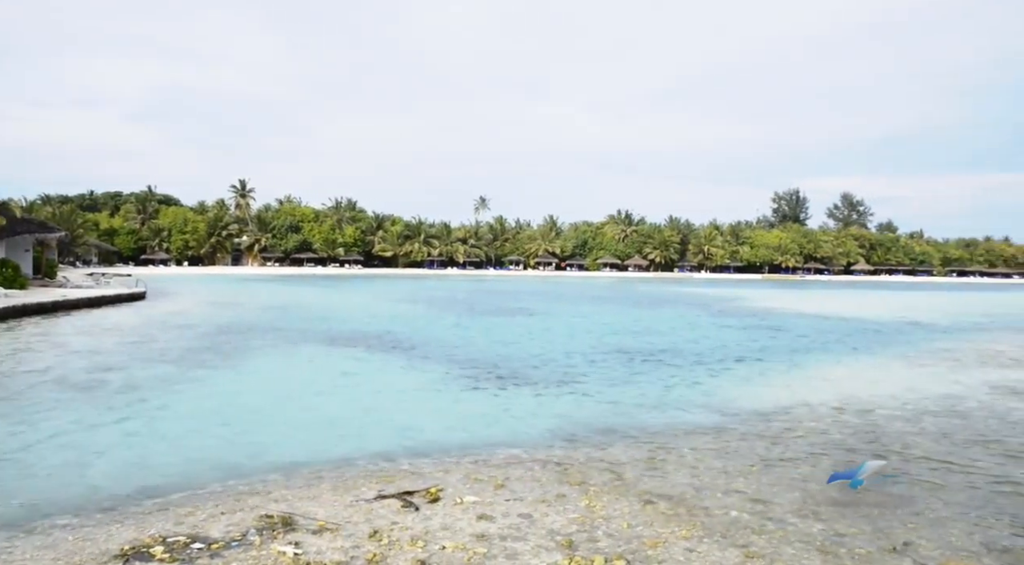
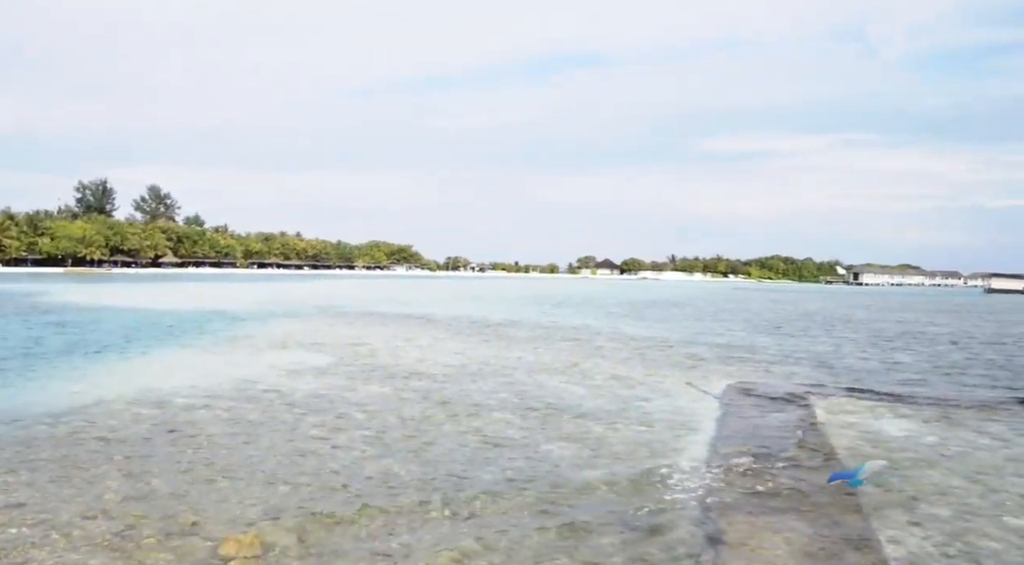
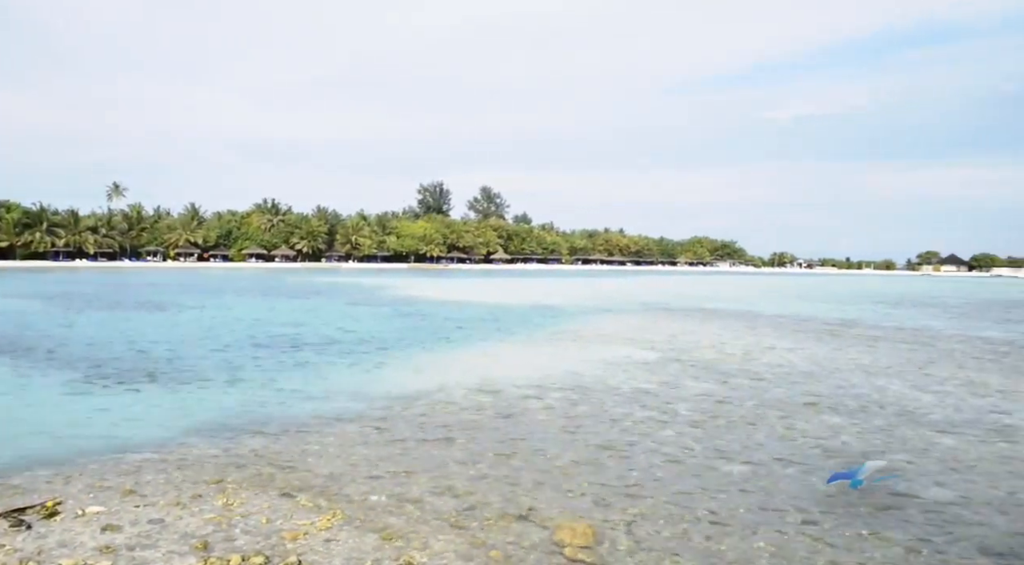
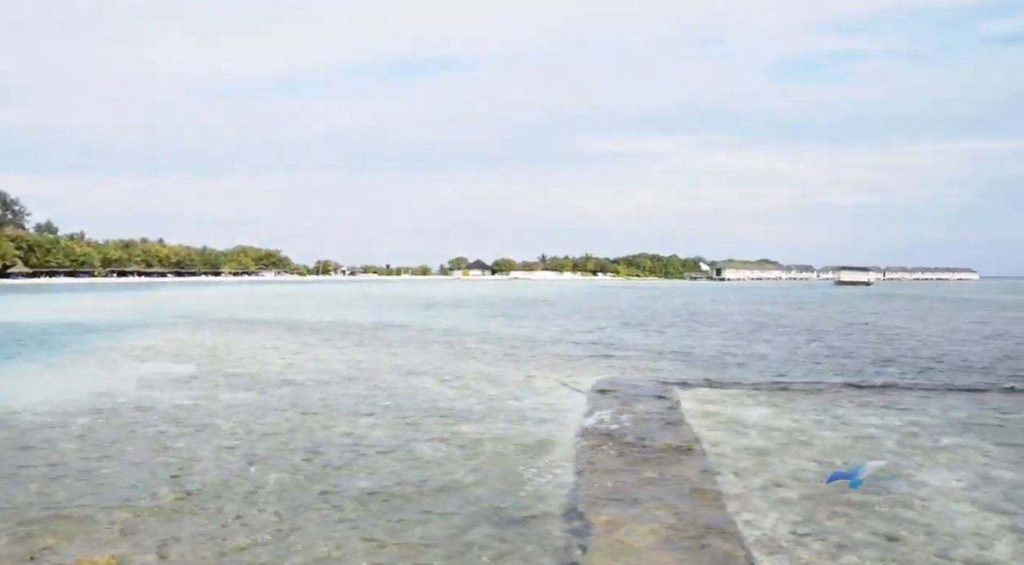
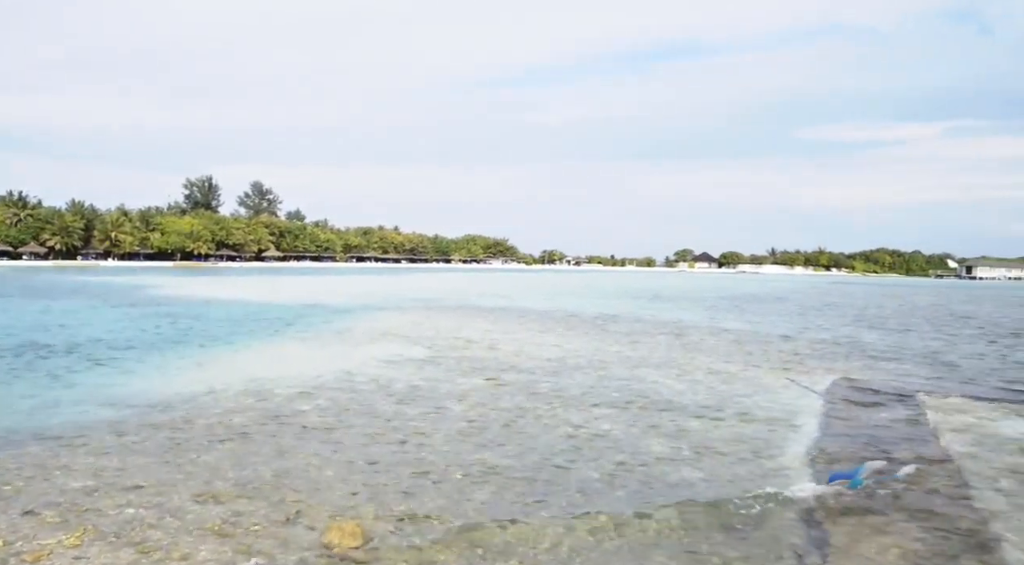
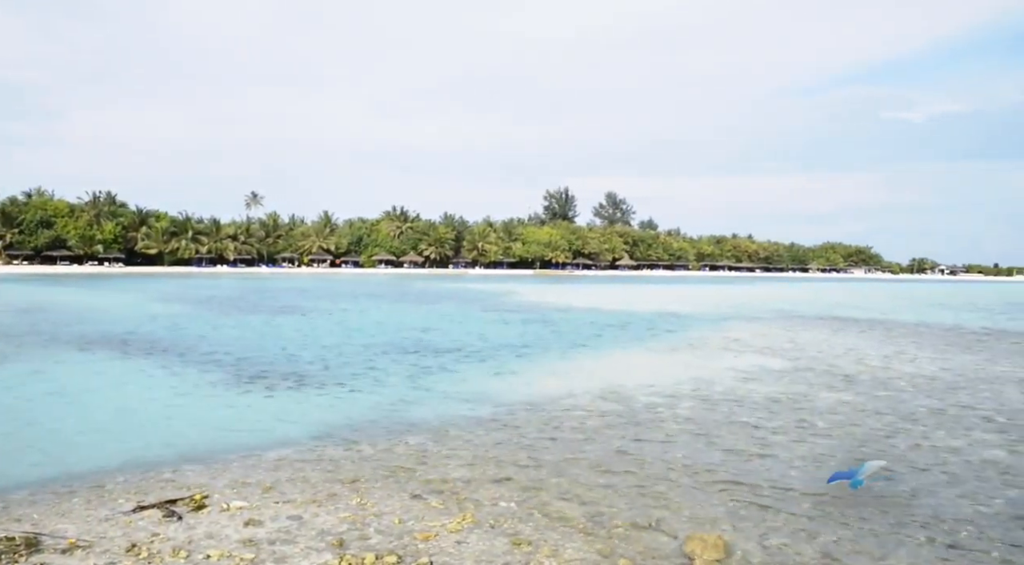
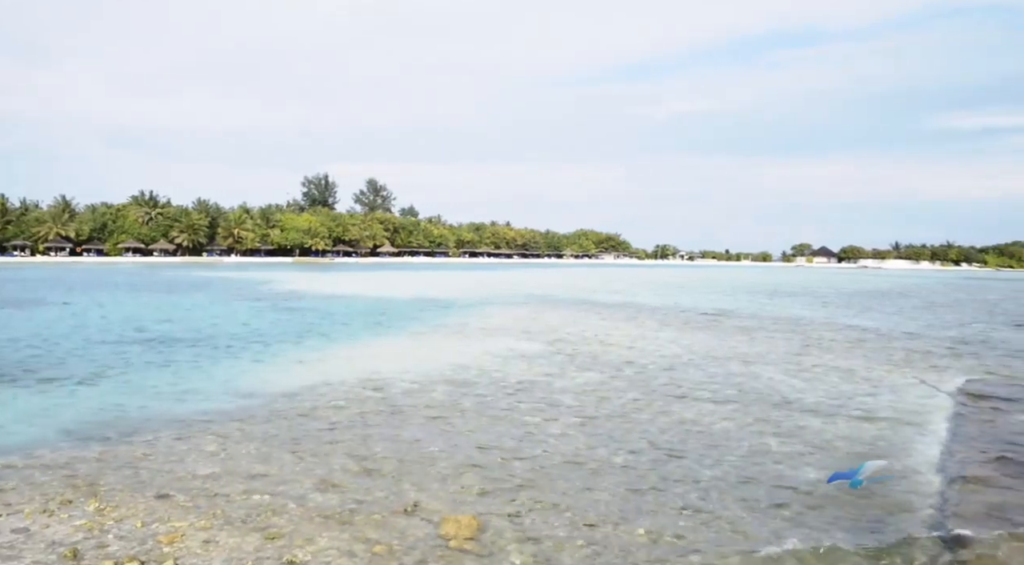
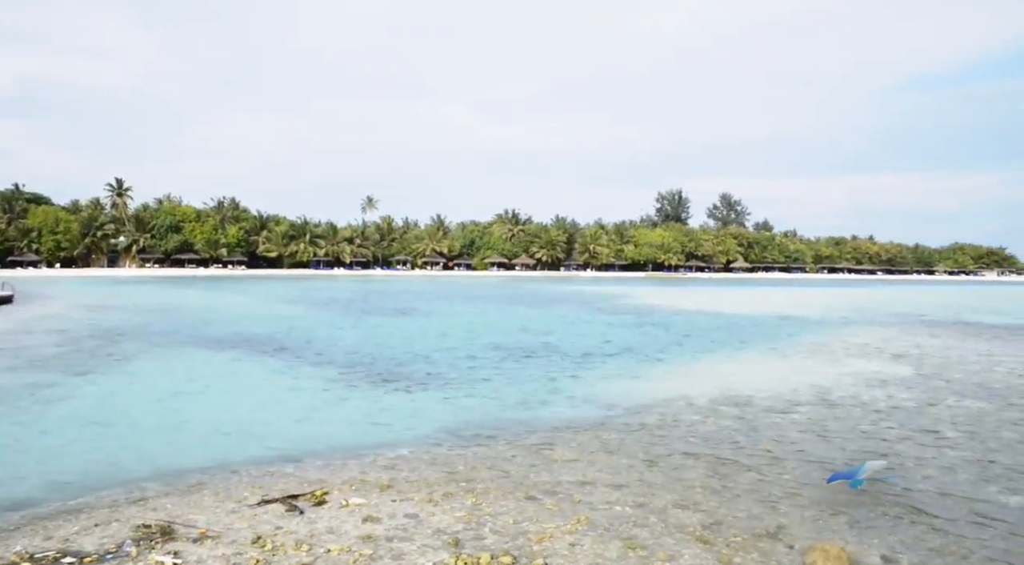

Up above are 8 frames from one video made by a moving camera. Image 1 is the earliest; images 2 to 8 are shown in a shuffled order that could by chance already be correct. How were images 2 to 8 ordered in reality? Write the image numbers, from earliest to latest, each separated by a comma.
8, 6, 3, 7, 5, 2, 4
